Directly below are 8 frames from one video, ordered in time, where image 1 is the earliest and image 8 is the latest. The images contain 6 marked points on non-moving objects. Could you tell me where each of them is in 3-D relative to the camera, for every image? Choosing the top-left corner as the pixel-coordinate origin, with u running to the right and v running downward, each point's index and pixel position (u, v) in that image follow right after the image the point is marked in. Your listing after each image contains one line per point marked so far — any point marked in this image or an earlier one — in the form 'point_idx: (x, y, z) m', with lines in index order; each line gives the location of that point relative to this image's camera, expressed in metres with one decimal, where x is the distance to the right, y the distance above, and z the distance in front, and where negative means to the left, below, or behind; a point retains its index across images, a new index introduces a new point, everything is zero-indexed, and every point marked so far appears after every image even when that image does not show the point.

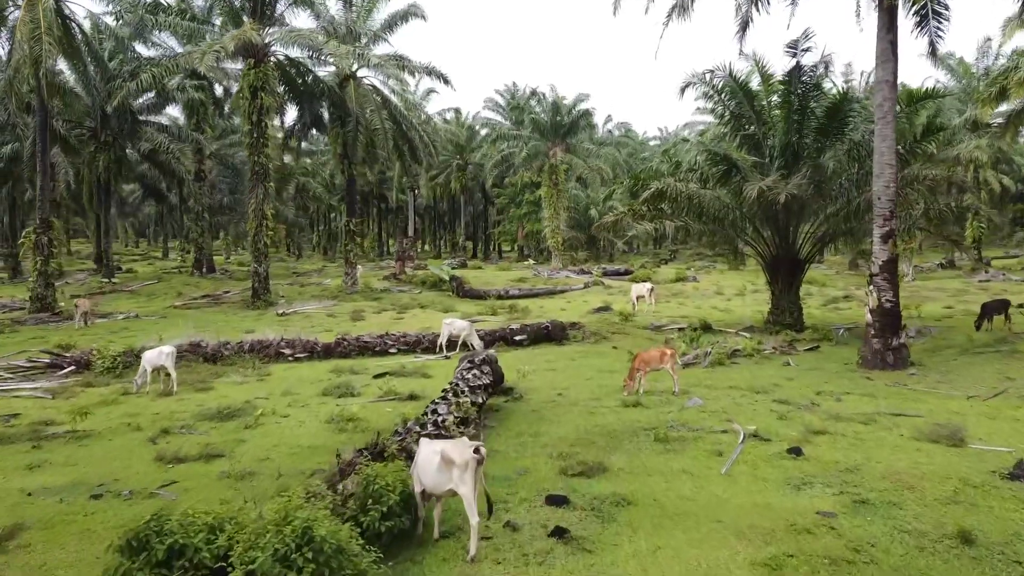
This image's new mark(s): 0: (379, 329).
0: (-2.4, -0.7, +14.6) m
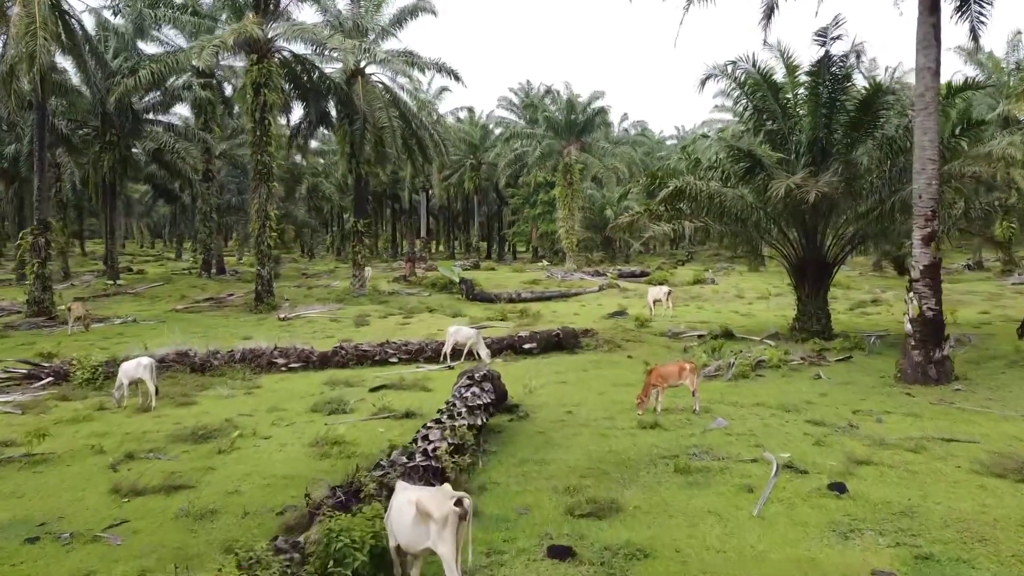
0: (-2.3, -0.8, +13.9) m
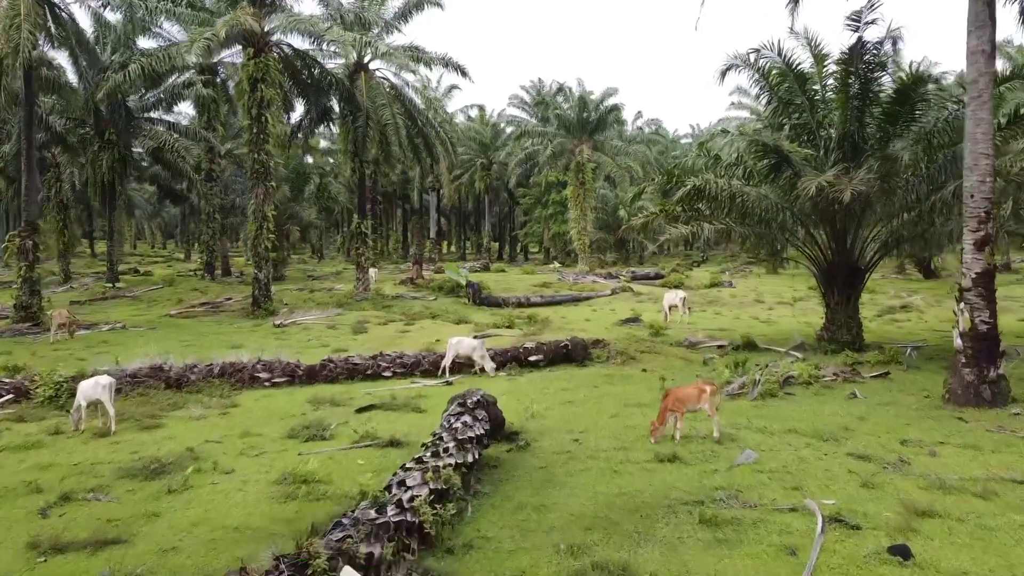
0: (-2.2, -0.9, +13.1) m
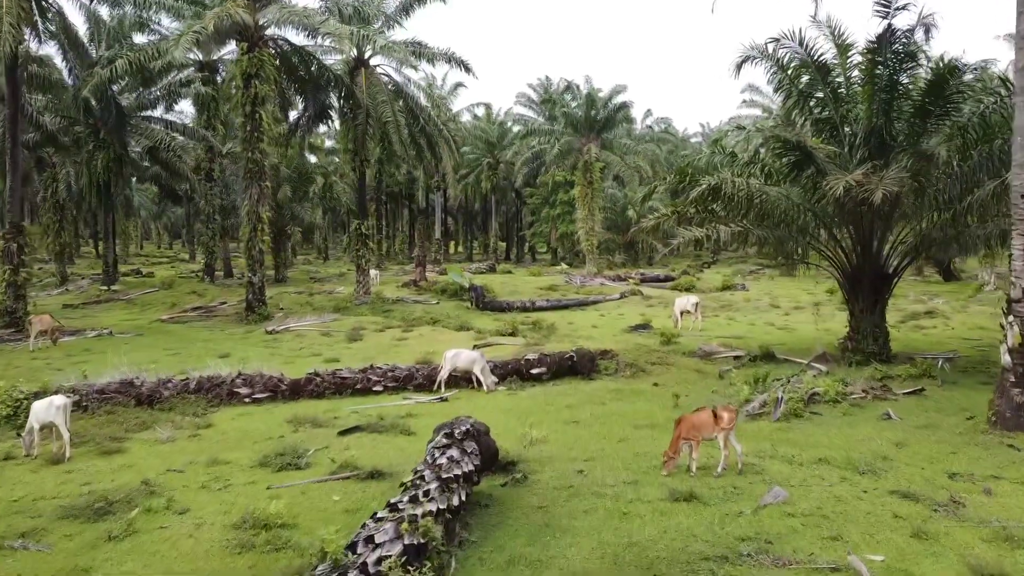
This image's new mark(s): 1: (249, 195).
0: (-2.1, -1.0, +12.4) m
1: (-5.7, +2.0, +17.3) m
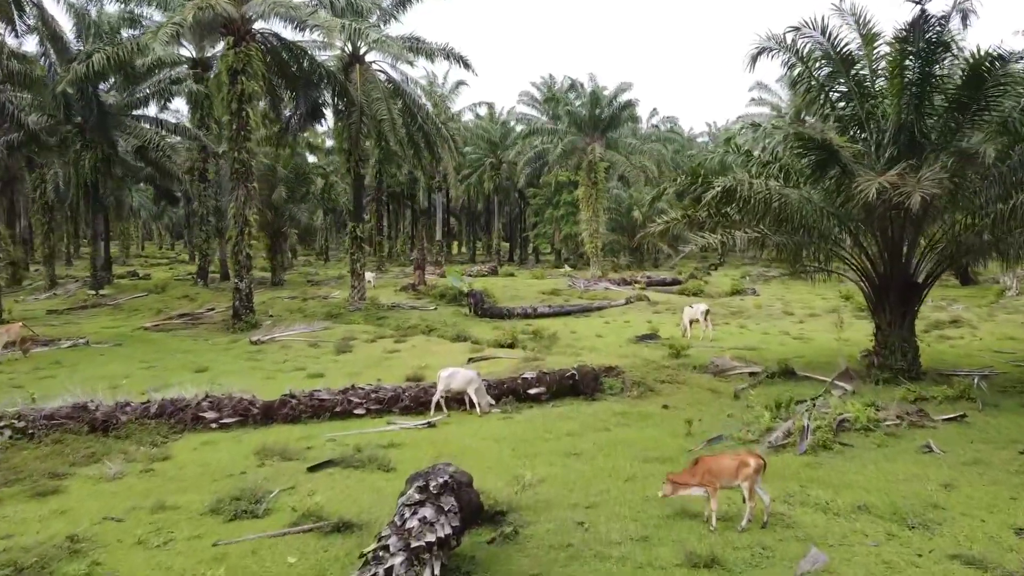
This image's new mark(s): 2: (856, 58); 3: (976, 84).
0: (-2.2, -1.1, +11.6) m
1: (-5.7, +1.9, +16.4) m
2: (+4.2, +2.8, +9.9) m
3: (+5.2, +2.3, +8.9) m
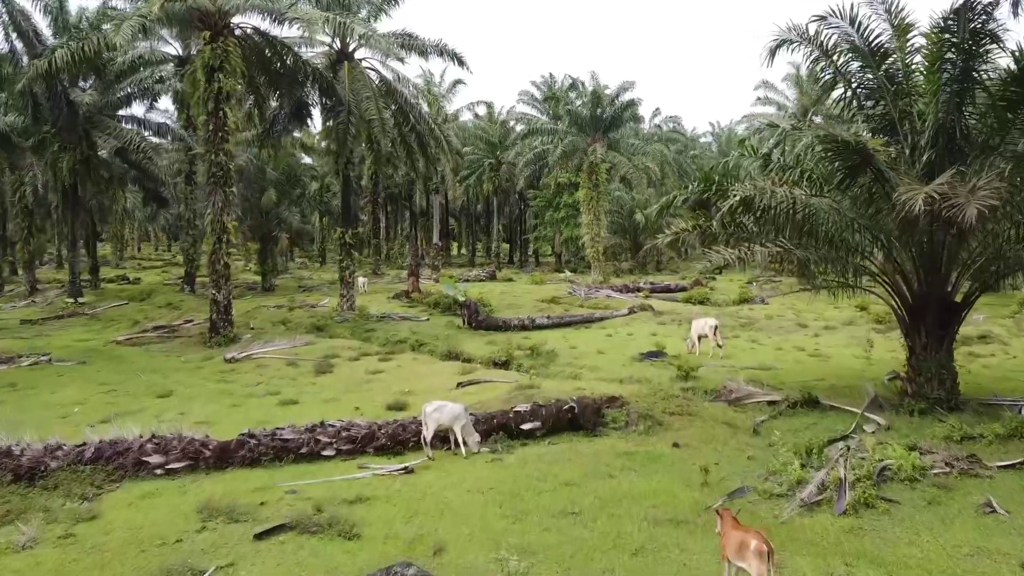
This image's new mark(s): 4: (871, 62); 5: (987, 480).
0: (-2.2, -1.4, +10.5) m
1: (-5.8, +1.7, +15.4) m
2: (+4.2, +2.6, +8.8) m
3: (+5.1, +2.0, +7.9) m
4: (+4.0, +2.5, +8.9) m
5: (+3.8, -1.5, +6.4) m
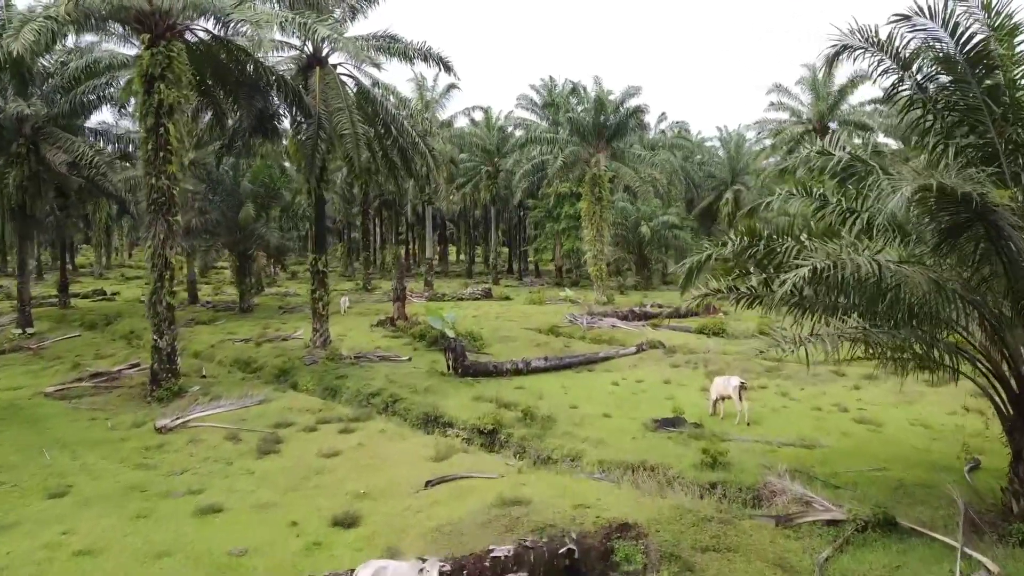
0: (-2.4, -2.1, +8.4) m
1: (-5.9, +0.9, +13.3) m
2: (+4.0, +1.9, +6.7) m
3: (+4.9, +1.3, +5.7) m
4: (+3.8, +1.8, +6.7) m
5: (+3.6, -2.2, +4.2) m
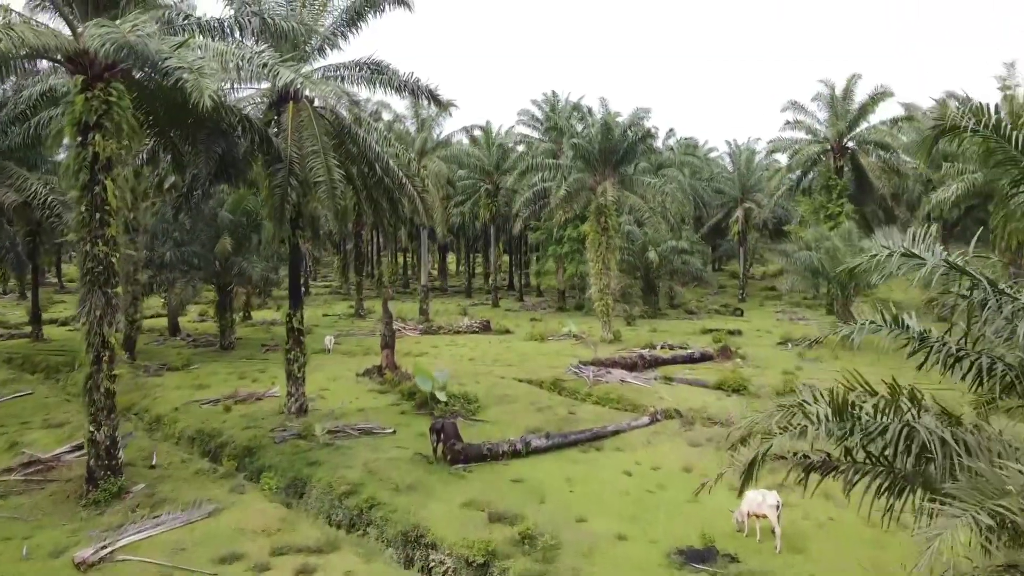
0: (-2.5, -3.3, +6.5) m
1: (-5.9, -0.2, +11.4) m
2: (+3.9, +0.7, +4.7) m
3: (+4.8, +0.1, +3.8) m
4: (+3.8, +0.6, +4.8) m
5: (+3.5, -3.4, +2.3) m
